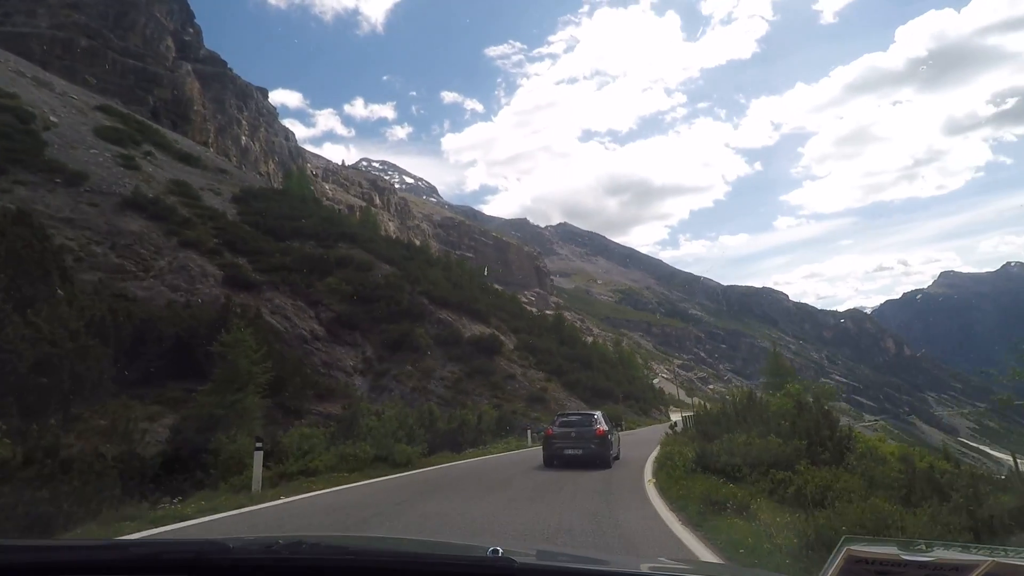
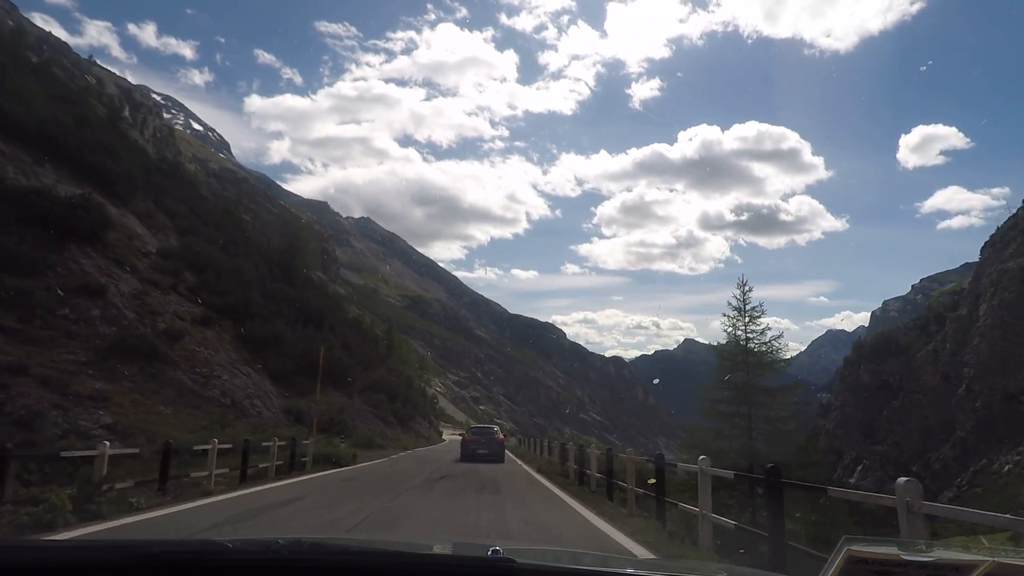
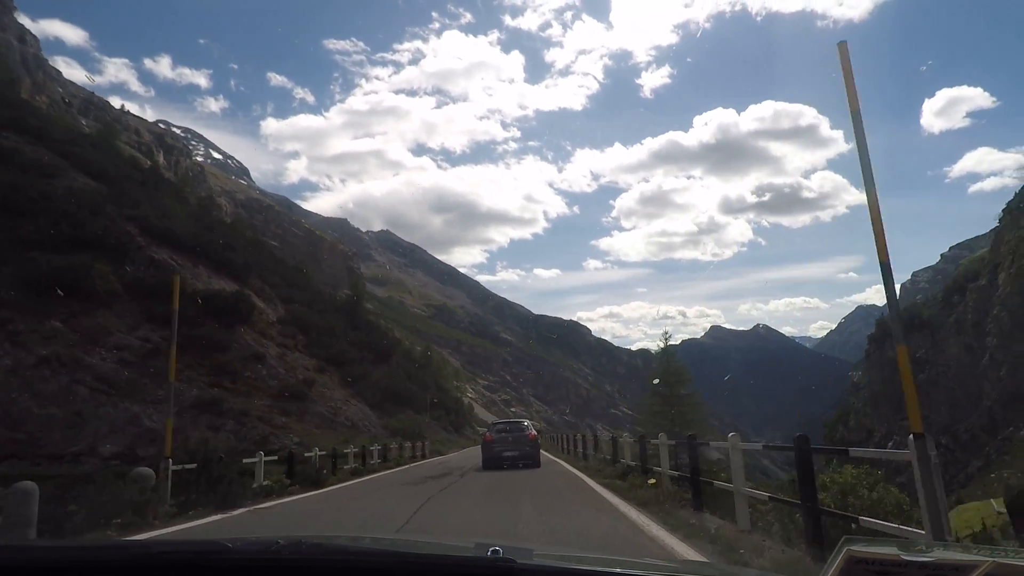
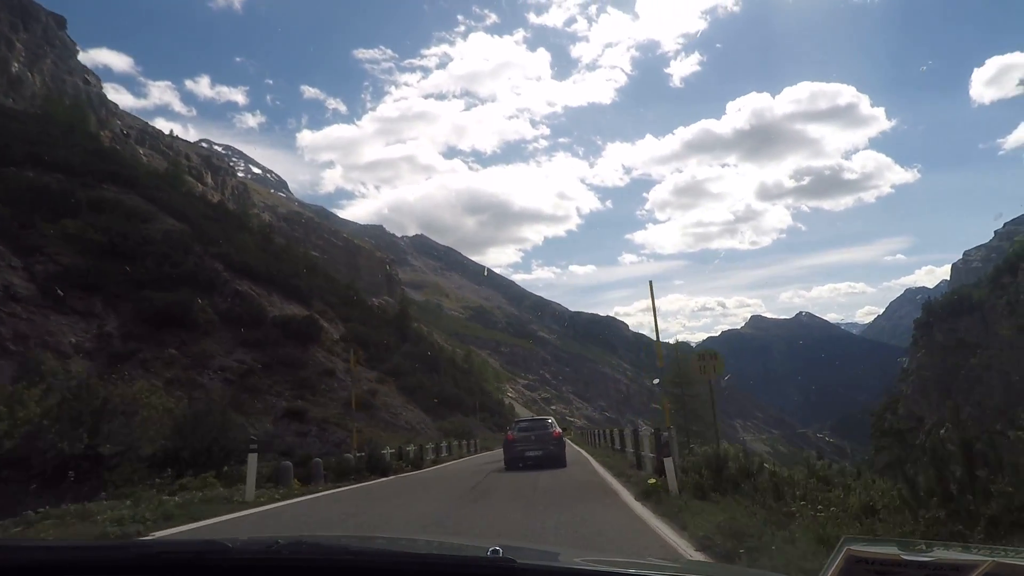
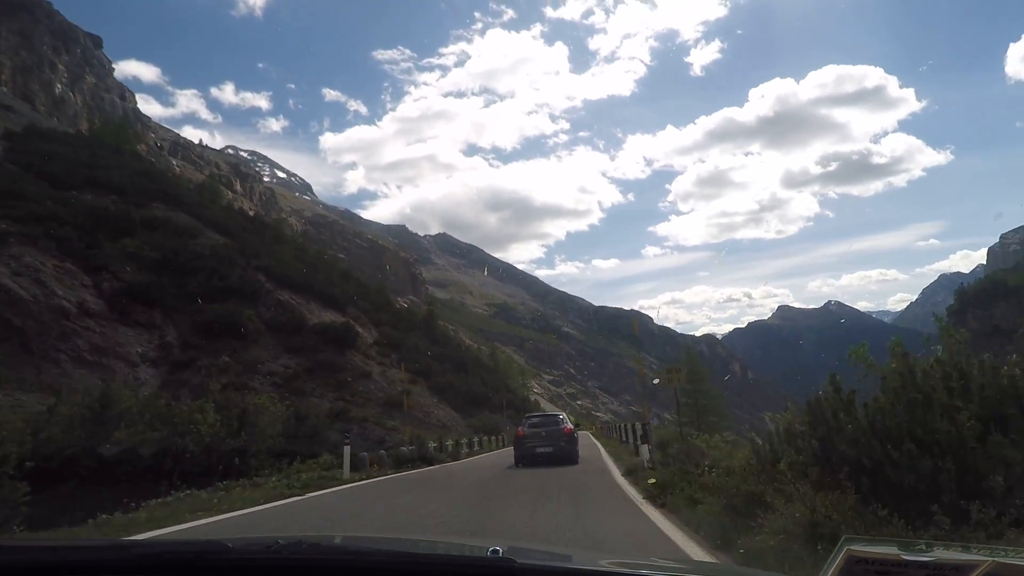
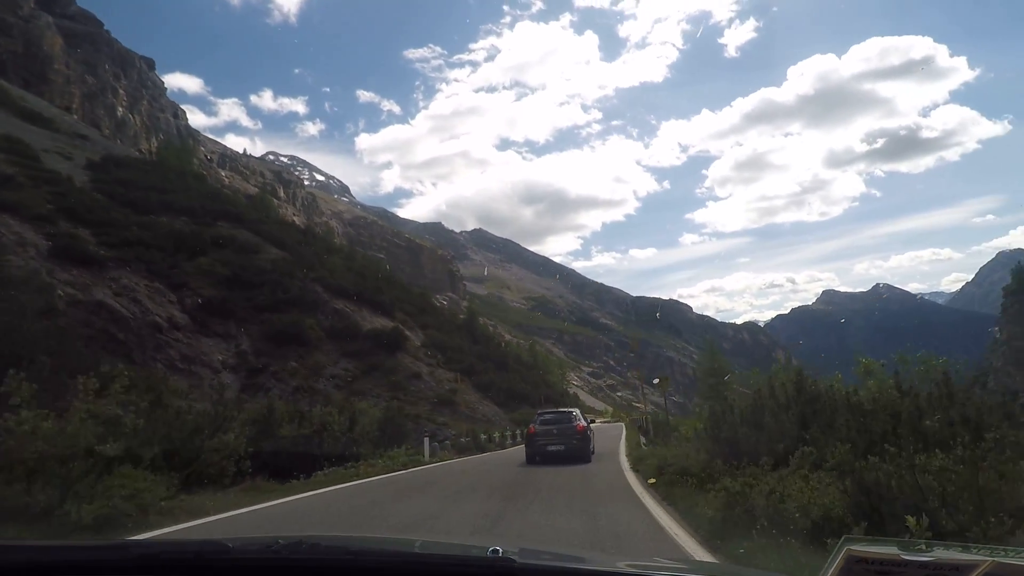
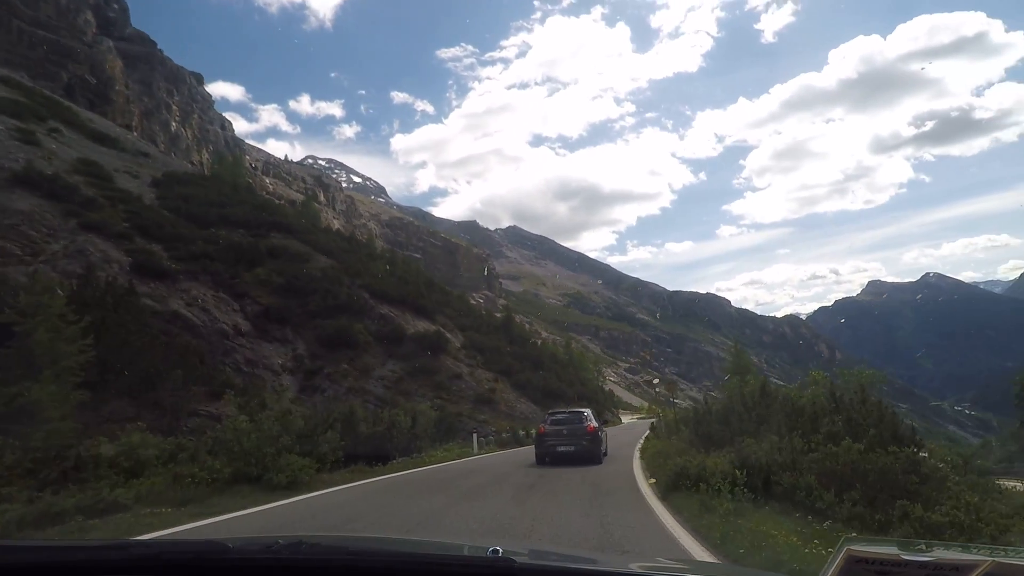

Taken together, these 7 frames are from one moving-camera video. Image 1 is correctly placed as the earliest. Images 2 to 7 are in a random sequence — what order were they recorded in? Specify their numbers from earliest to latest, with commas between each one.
7, 6, 5, 4, 3, 2
